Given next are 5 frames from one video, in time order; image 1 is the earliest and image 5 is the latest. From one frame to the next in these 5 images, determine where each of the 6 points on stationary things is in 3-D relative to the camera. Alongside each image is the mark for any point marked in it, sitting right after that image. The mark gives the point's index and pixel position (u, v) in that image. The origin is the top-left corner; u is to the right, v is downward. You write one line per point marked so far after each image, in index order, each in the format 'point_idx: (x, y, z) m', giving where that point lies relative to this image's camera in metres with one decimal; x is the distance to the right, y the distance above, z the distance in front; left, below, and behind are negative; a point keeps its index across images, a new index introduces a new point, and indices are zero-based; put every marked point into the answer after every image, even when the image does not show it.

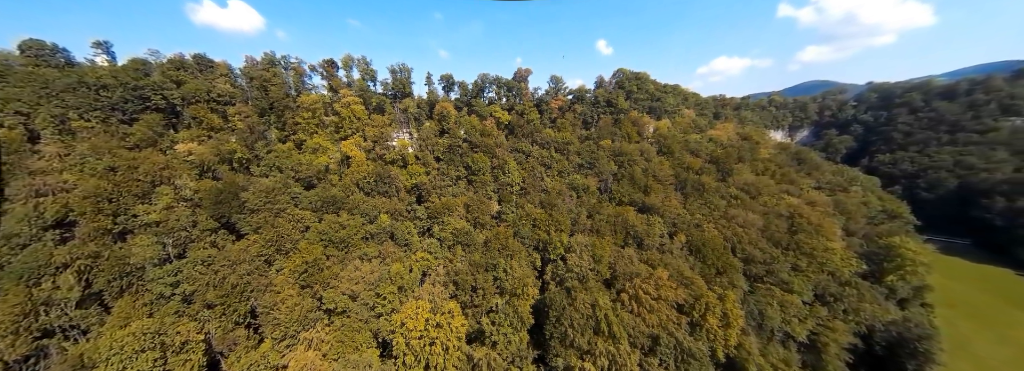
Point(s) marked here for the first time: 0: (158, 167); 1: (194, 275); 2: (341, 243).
0: (-22.8, +1.3, +19.7) m
1: (-16.9, -4.8, +16.1) m
2: (-11.3, -3.9, +19.7) m
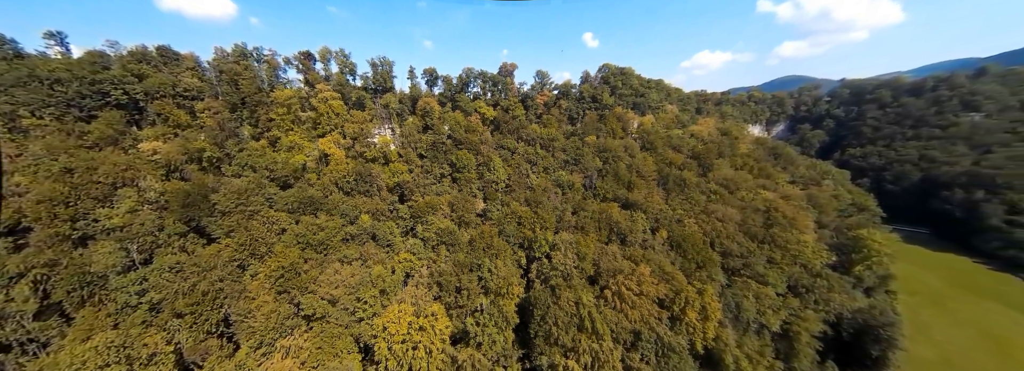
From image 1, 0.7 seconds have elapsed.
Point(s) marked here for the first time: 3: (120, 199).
0: (-23.8, +1.2, +18.5) m
1: (-17.7, -4.9, +15.4) m
2: (-12.2, -4.0, +19.1) m
3: (-23.2, -0.7, +18.1) m
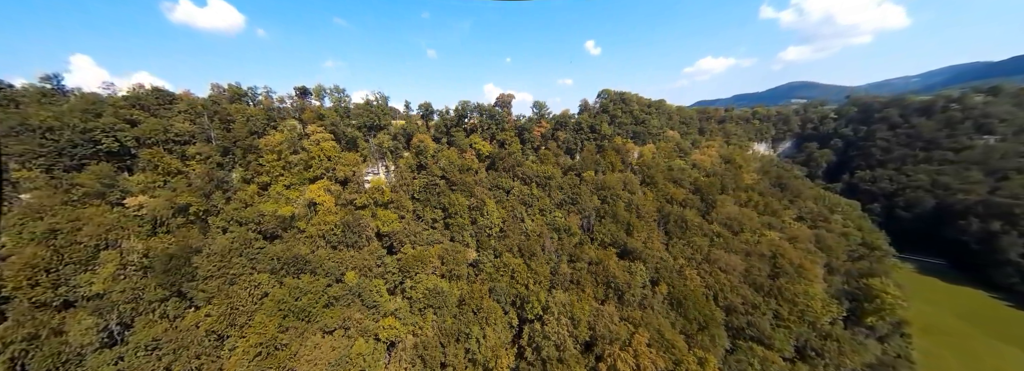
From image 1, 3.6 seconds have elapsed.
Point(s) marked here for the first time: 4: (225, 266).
0: (-24.4, -2.5, +18.1) m
1: (-18.3, -8.6, +14.8) m
2: (-12.8, -7.7, +18.5) m
3: (-23.8, -4.5, +17.6) m
4: (-17.6, -4.9, +18.6) m
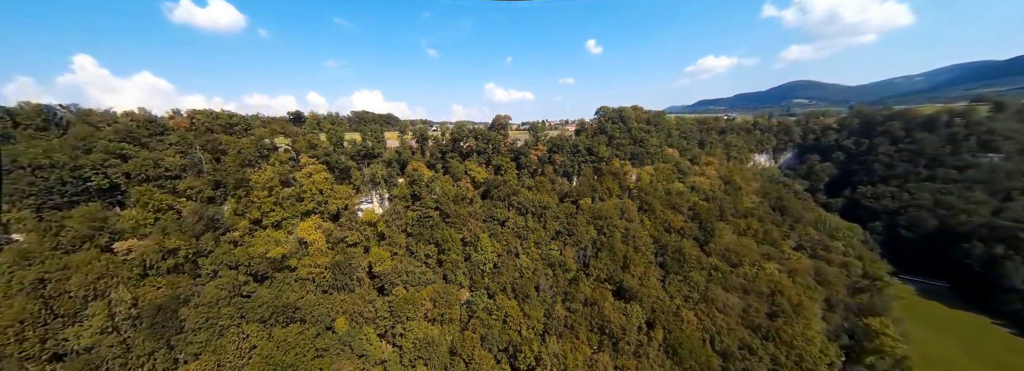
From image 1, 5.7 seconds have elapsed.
0: (-24.9, -5.6, +17.9) m
1: (-18.8, -11.6, +14.6) m
2: (-13.3, -10.7, +18.2) m
3: (-24.3, -7.5, +17.4) m
4: (-18.1, -7.9, +18.4) m
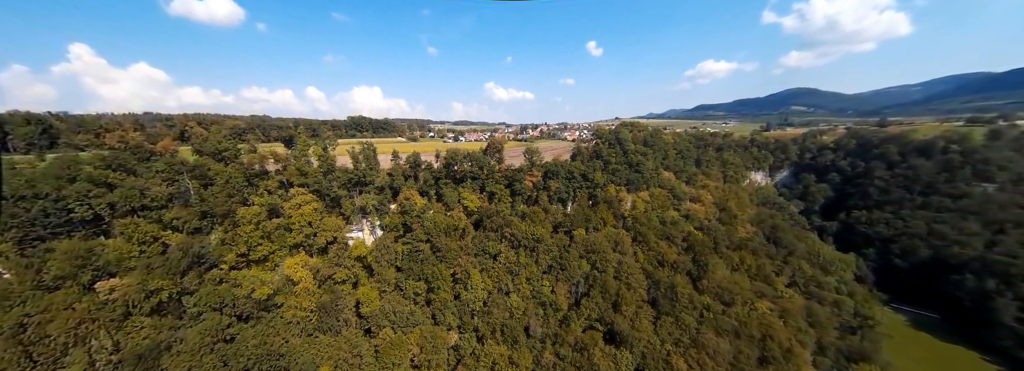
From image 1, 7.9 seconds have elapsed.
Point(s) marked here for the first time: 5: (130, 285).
0: (-25.6, -8.2, +17.5) m
1: (-19.6, -14.4, +14.2) m
2: (-14.1, -13.5, +17.9) m
3: (-25.1, -10.2, +17.0) m
4: (-18.9, -10.7, +18.0) m
5: (-25.2, -6.8, +19.9) m
